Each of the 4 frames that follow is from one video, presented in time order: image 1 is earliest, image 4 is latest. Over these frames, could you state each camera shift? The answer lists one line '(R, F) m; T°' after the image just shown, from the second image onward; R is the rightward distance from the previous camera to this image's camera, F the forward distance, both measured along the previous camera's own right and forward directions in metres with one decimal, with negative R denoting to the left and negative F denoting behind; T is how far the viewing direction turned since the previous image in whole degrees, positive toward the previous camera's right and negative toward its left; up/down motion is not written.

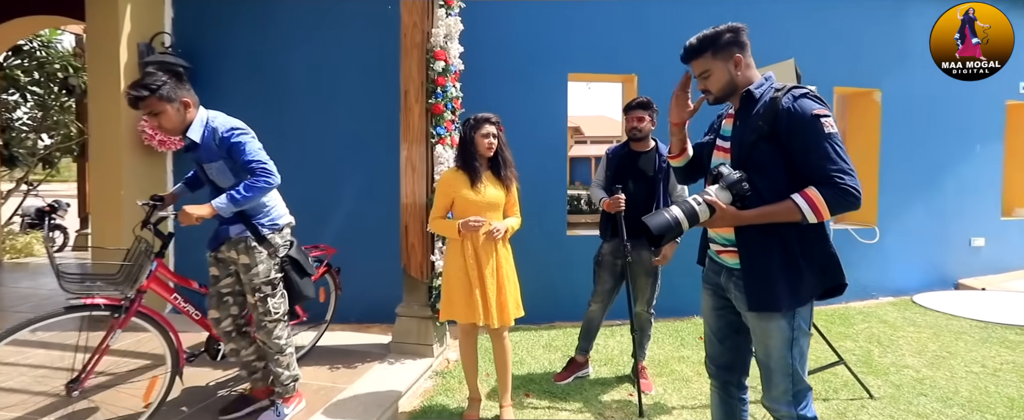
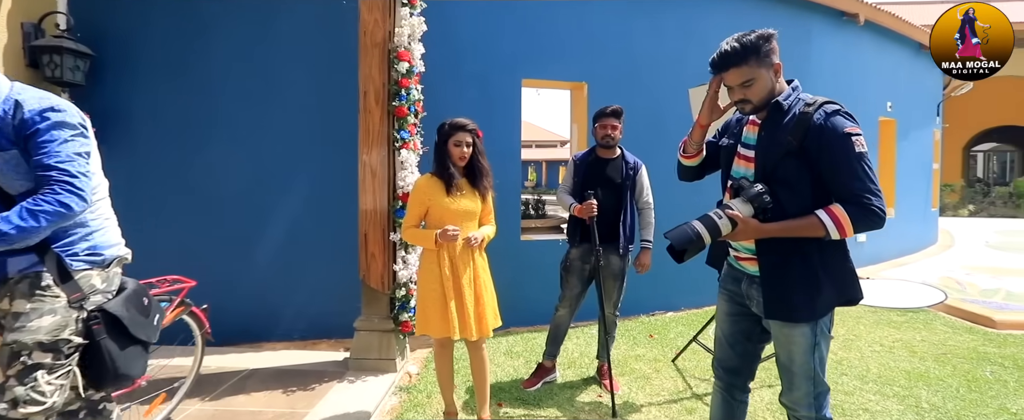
(-0.3, +0.1) m; +10°
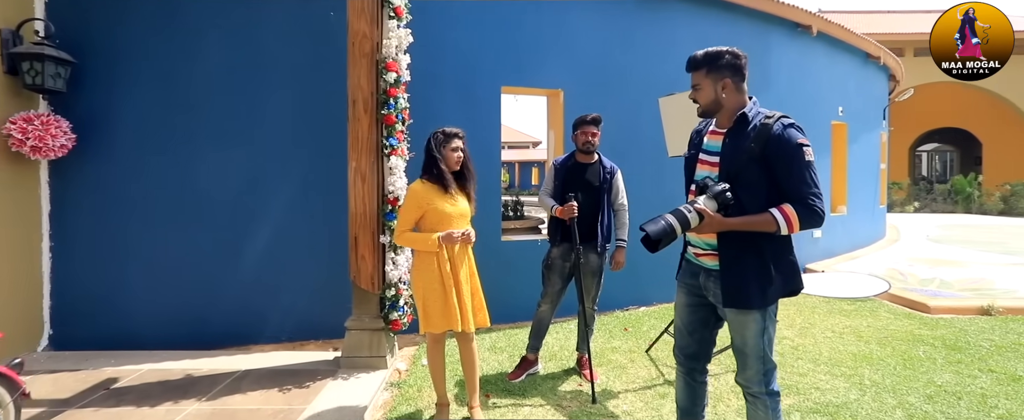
(-0.1, -0.2) m; +3°
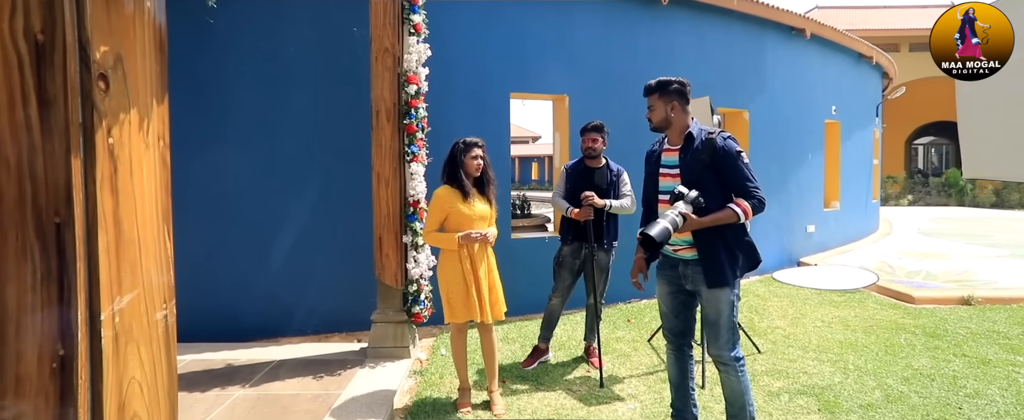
(-0.1, -0.3) m; 0°
